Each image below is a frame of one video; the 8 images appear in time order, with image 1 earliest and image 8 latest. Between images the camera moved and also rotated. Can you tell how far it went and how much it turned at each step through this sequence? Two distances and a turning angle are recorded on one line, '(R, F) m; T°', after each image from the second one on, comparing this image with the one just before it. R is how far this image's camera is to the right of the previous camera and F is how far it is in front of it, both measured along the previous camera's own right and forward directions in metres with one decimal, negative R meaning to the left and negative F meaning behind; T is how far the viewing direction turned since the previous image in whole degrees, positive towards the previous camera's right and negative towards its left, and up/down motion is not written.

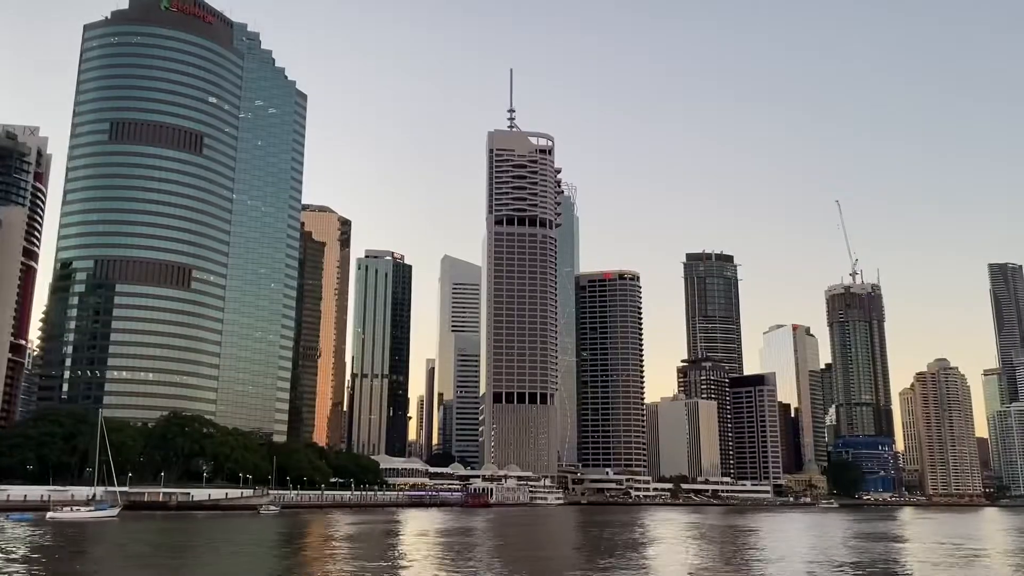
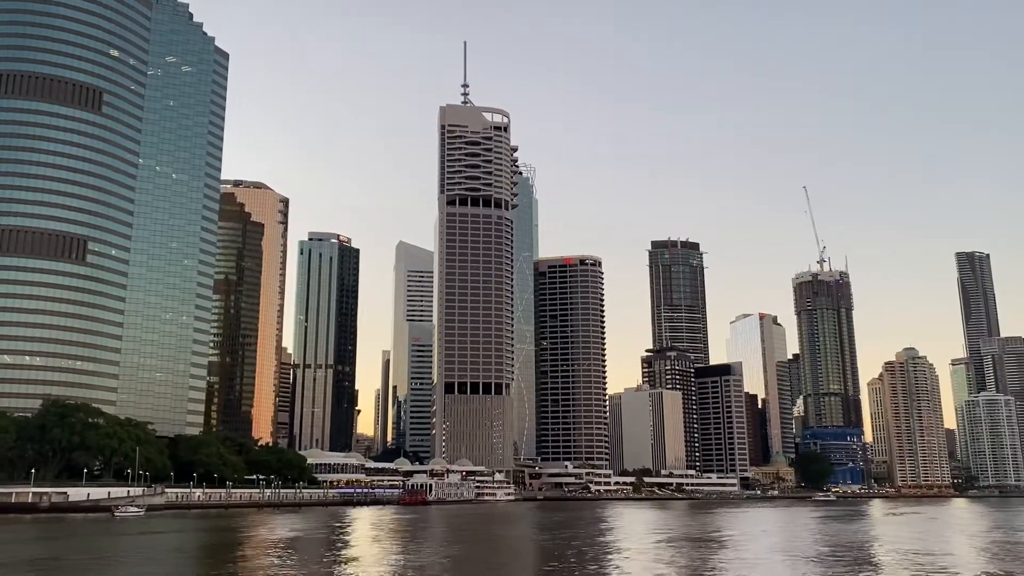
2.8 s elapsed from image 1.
(+7.5, +20.4) m; +2°
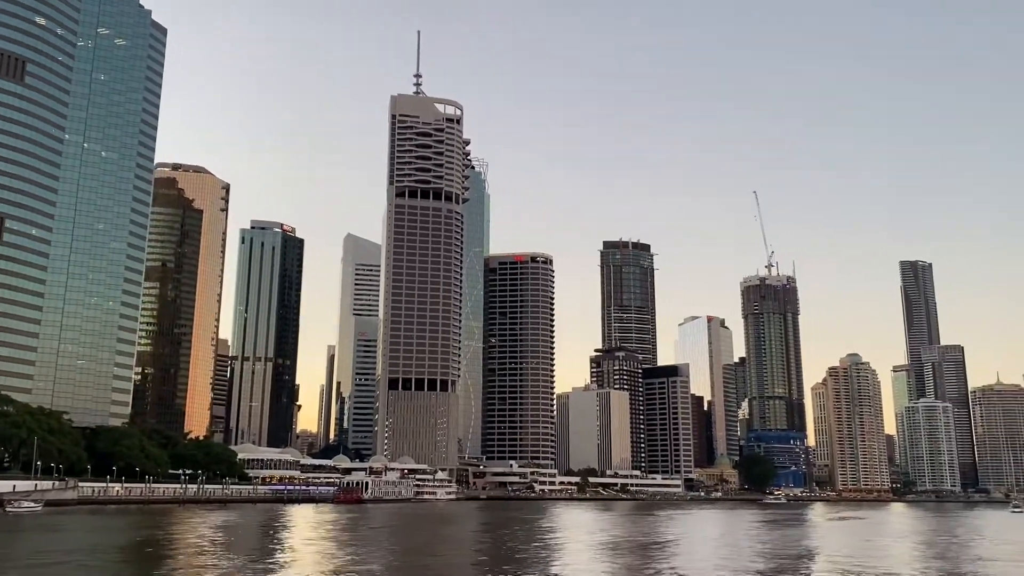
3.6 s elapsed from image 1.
(+2.1, +5.6) m; +3°
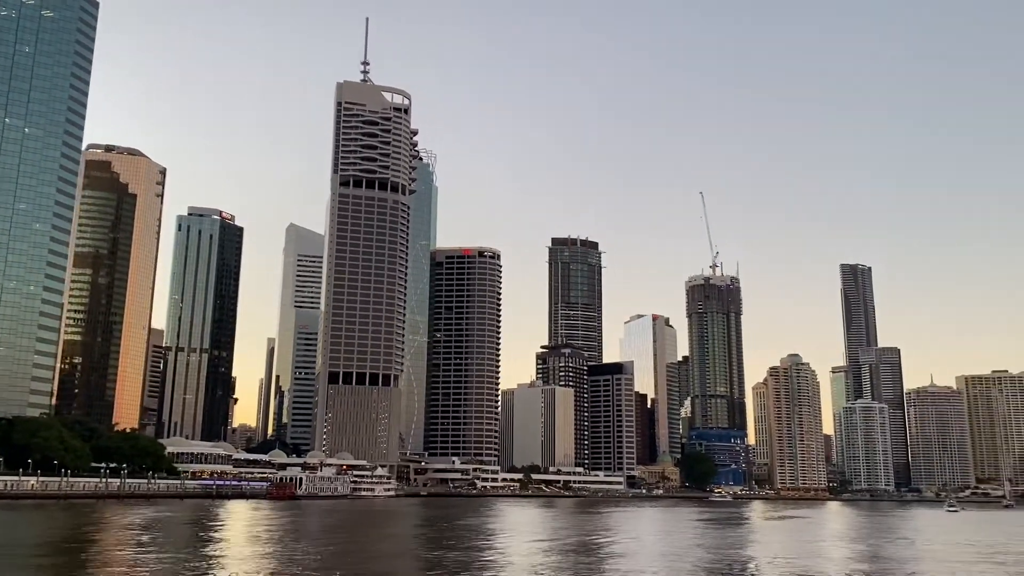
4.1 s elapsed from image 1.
(+1.2, +3.9) m; +3°
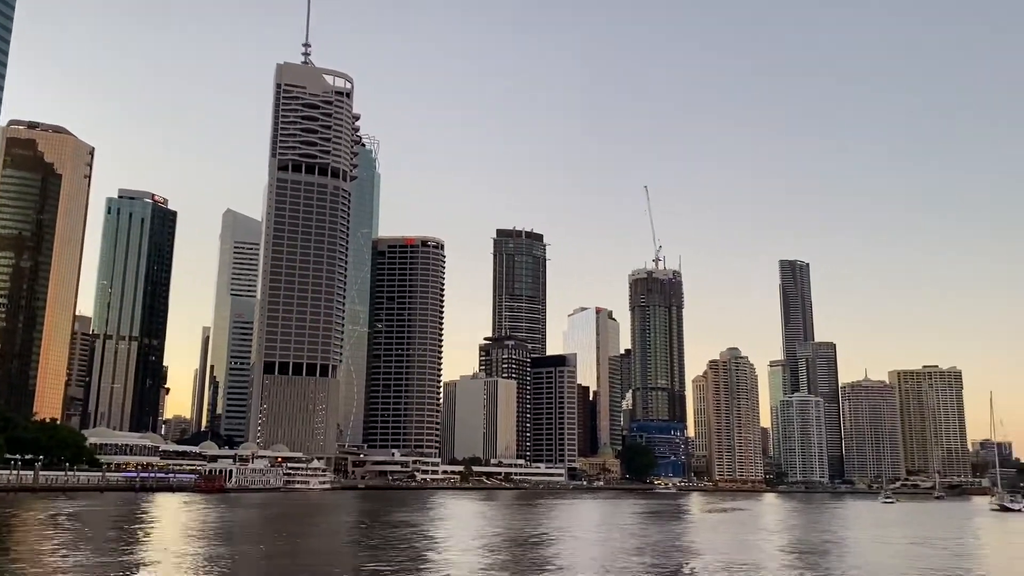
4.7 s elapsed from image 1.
(+0.9, +3.9) m; +4°
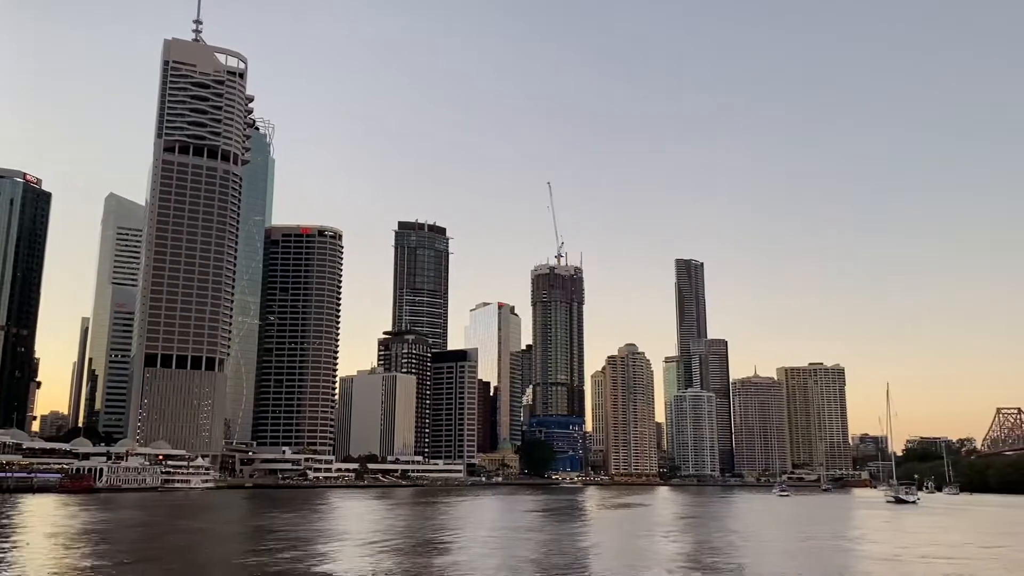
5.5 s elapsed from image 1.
(+0.9, +5.3) m; +7°
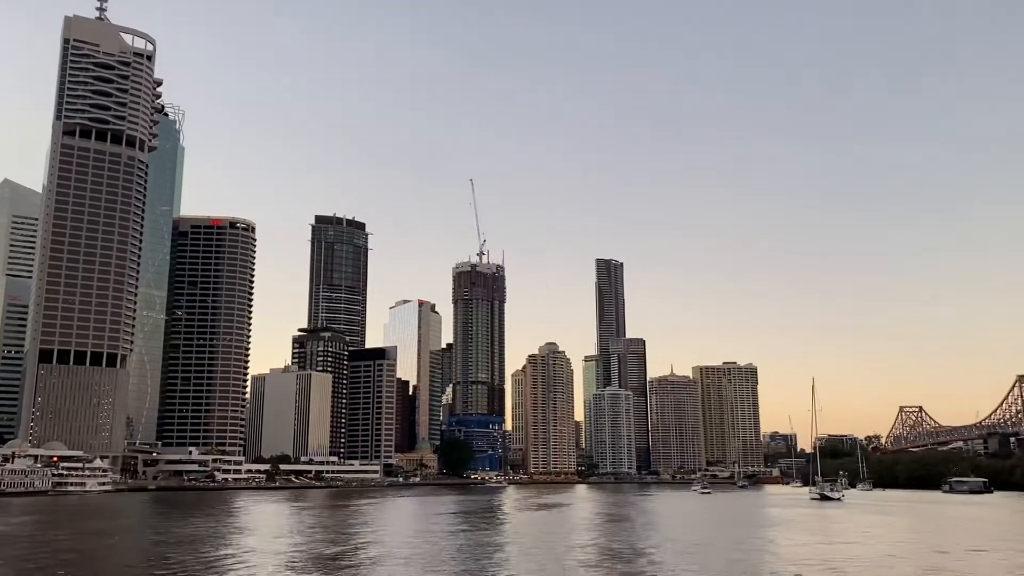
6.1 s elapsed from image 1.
(+0.2, +4.7) m; +5°
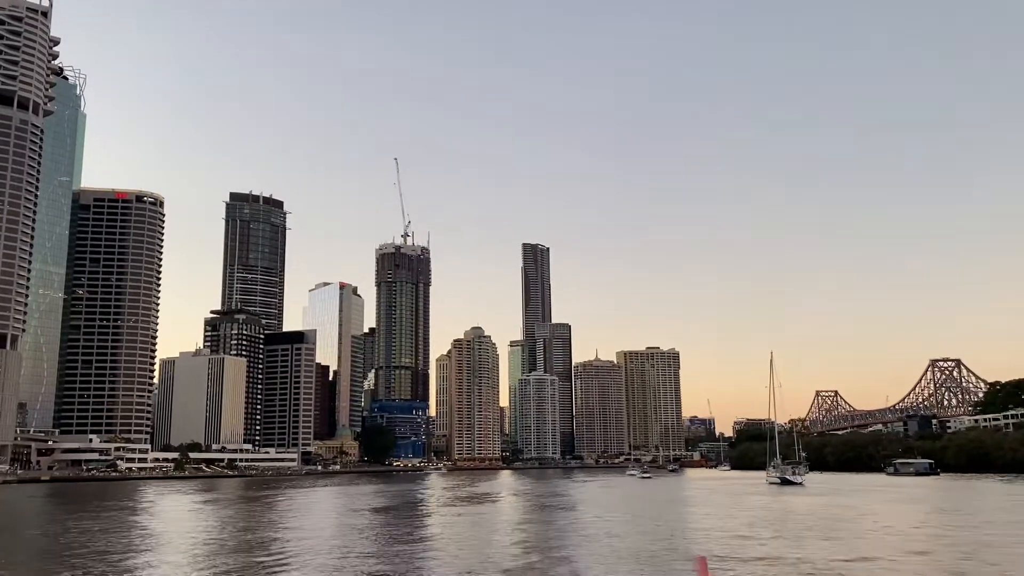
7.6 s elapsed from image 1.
(-0.6, +9.6) m; +5°
